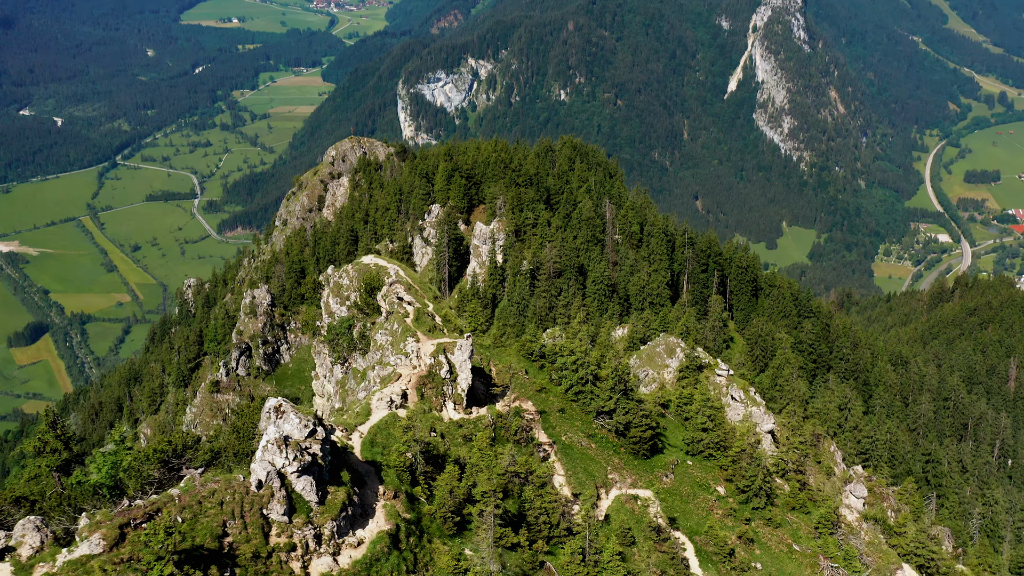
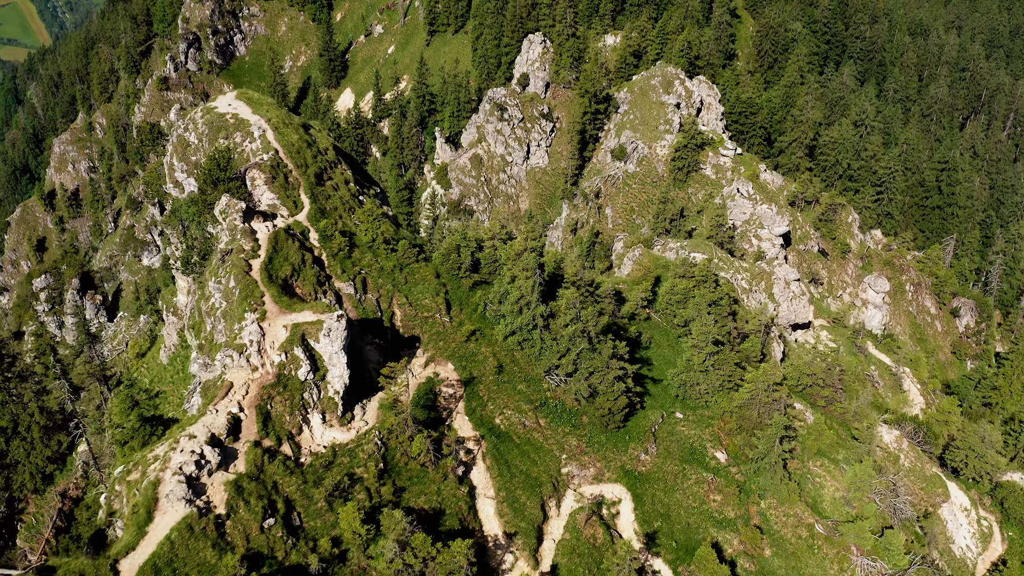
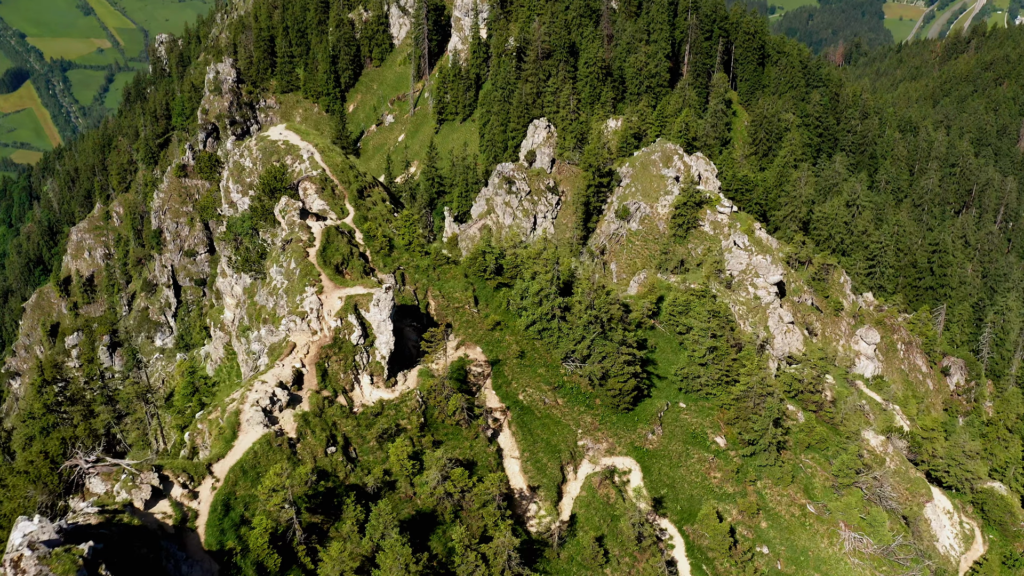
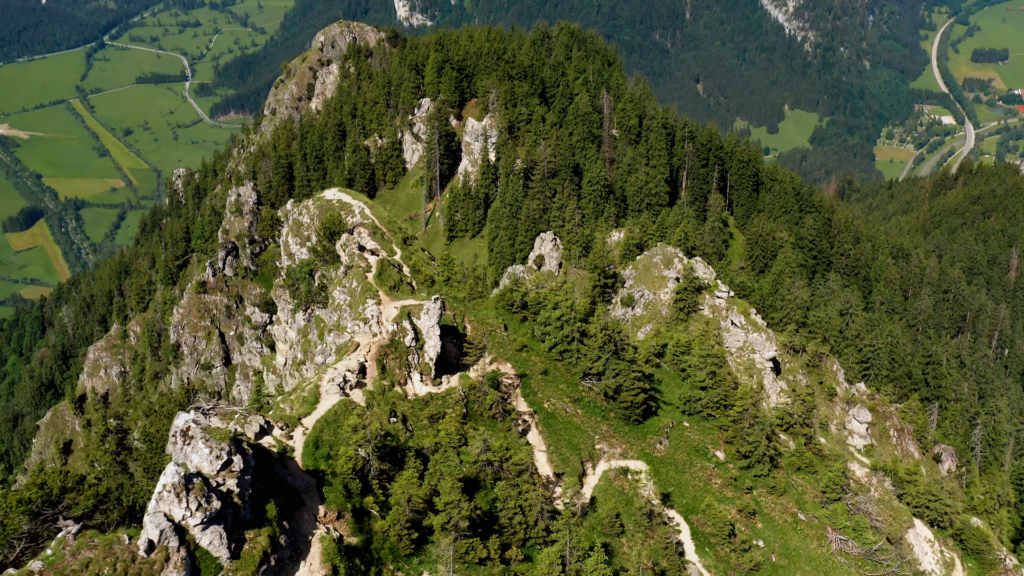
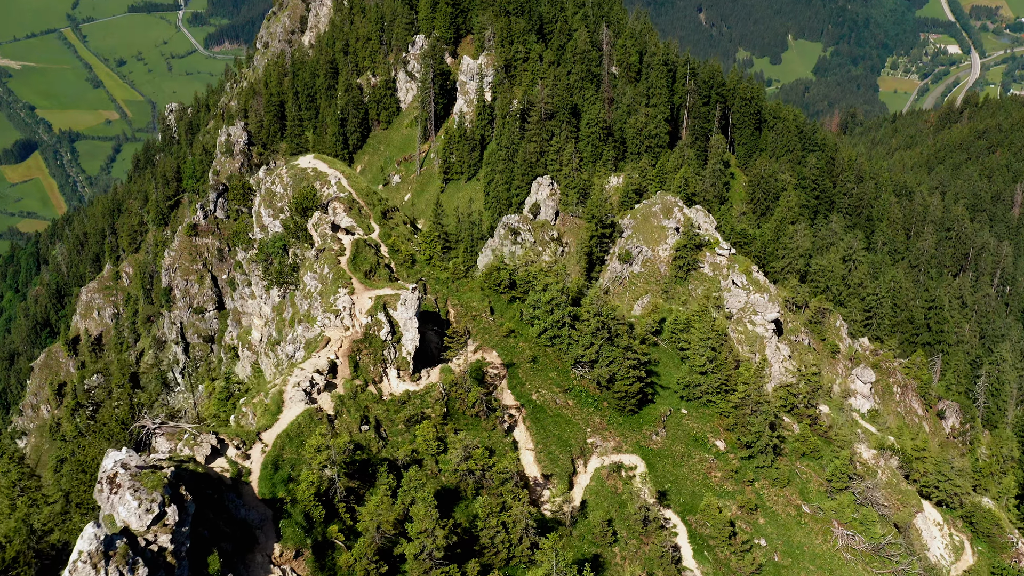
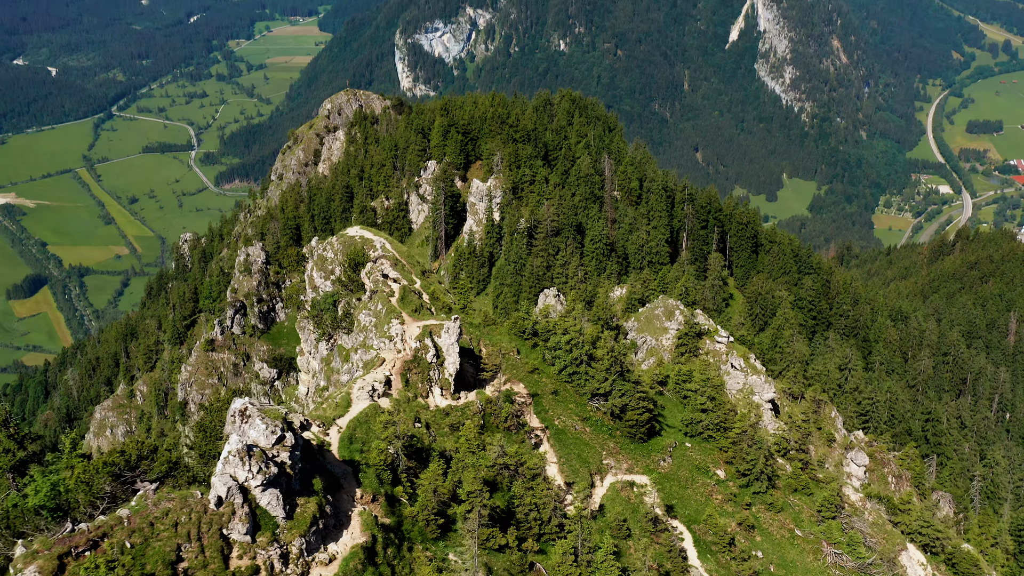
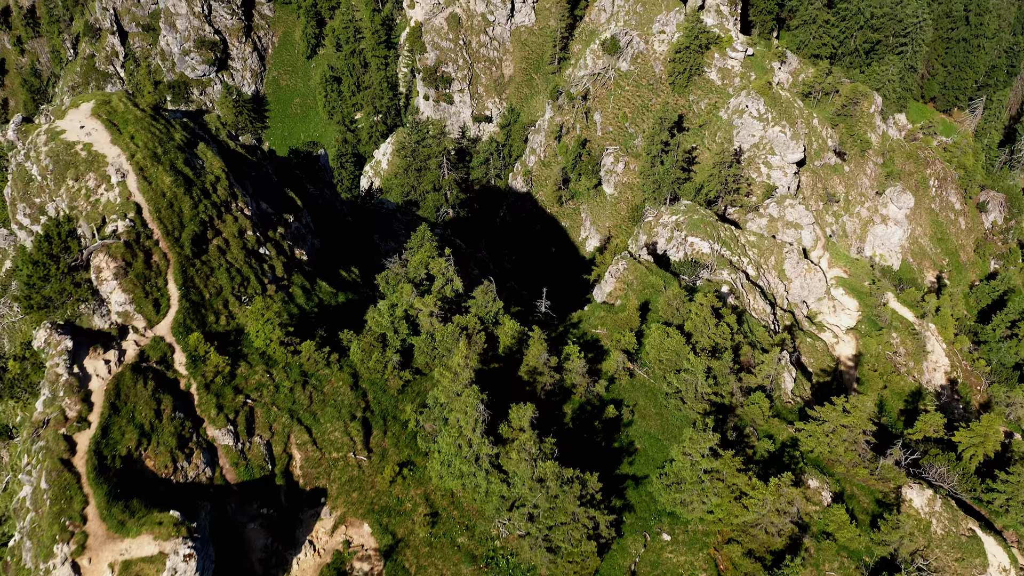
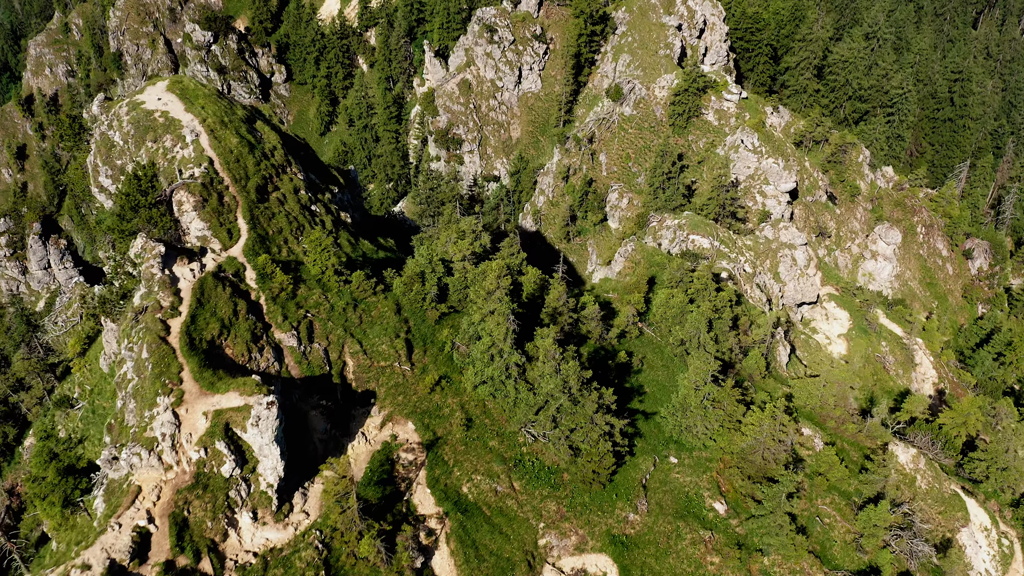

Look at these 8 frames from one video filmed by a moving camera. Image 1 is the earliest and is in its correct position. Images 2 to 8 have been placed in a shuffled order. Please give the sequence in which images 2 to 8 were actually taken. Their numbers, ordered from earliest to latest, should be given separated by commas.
6, 4, 5, 3, 2, 8, 7
